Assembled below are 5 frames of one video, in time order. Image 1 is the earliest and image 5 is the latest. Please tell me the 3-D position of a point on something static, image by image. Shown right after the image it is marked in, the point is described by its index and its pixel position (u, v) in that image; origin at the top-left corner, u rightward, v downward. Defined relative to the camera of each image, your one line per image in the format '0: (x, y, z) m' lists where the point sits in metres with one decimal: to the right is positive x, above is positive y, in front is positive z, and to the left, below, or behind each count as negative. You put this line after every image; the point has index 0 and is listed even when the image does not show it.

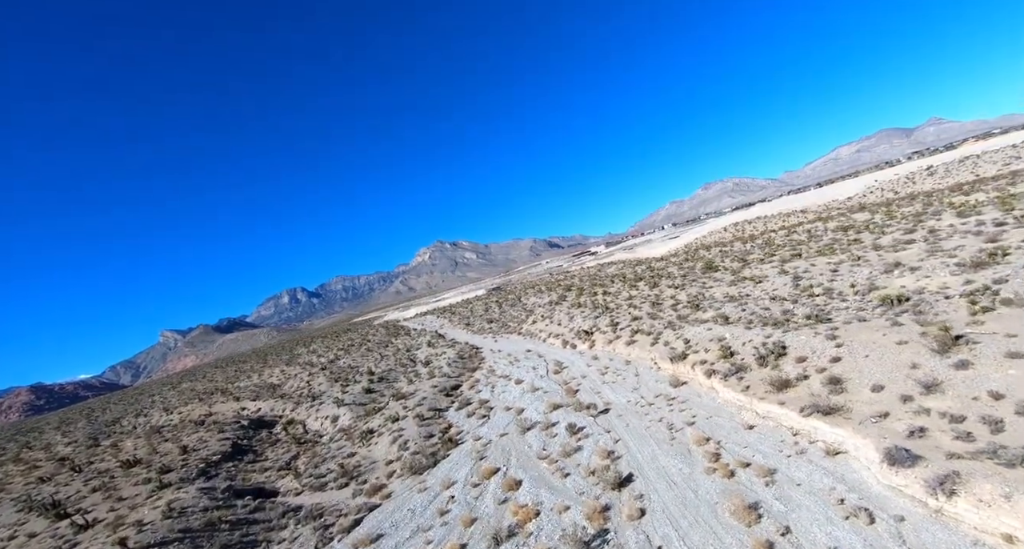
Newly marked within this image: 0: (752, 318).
0: (+8.8, -1.6, +17.4) m
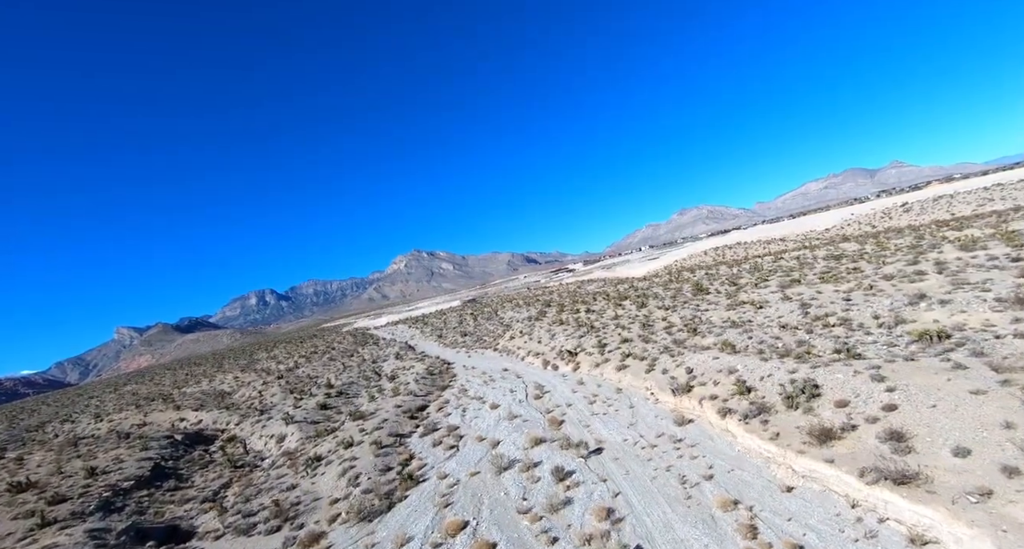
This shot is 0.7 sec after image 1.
0: (+8.2, -2.4, +15.4) m
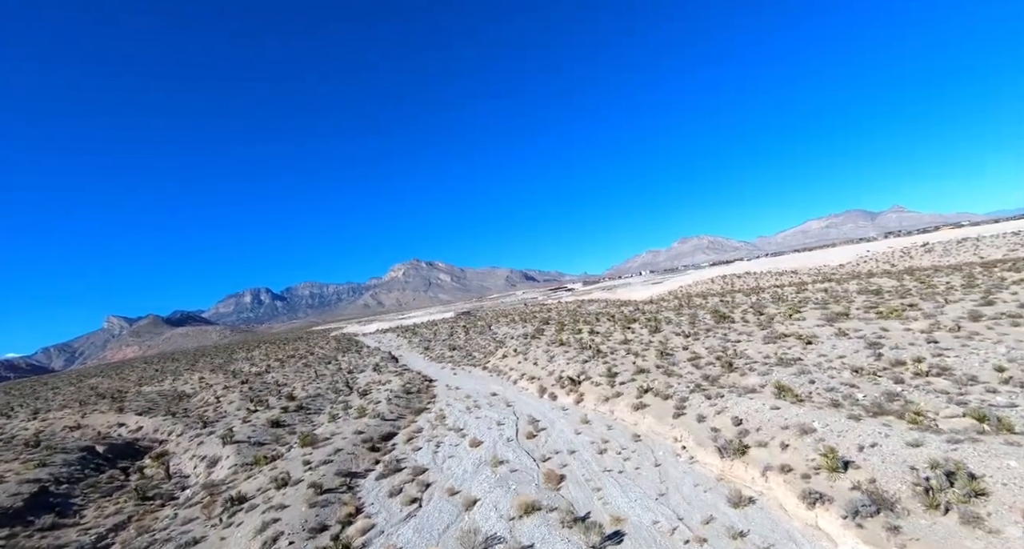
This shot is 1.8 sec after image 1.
0: (+7.9, -3.0, +11.5) m
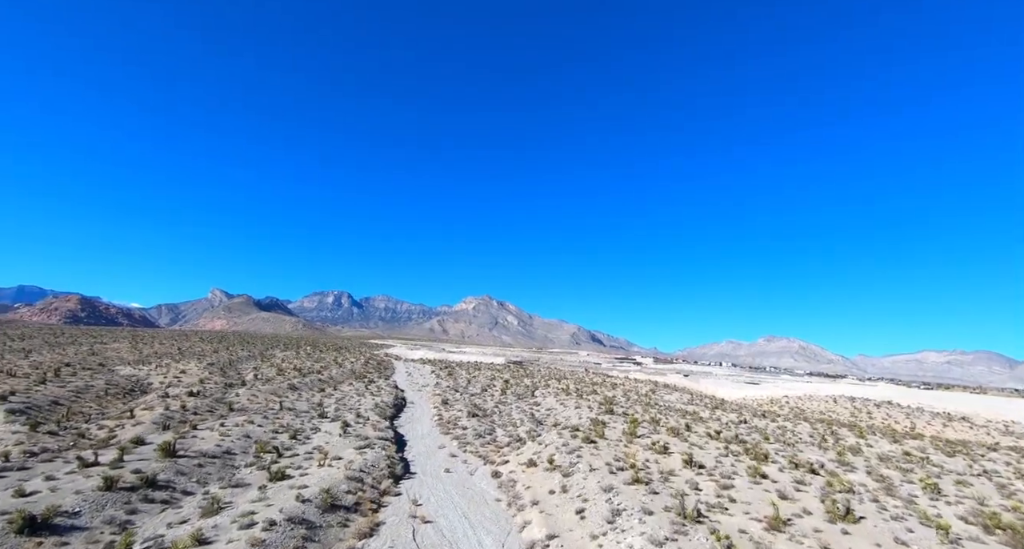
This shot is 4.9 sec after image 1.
0: (+6.6, -4.4, -2.3) m
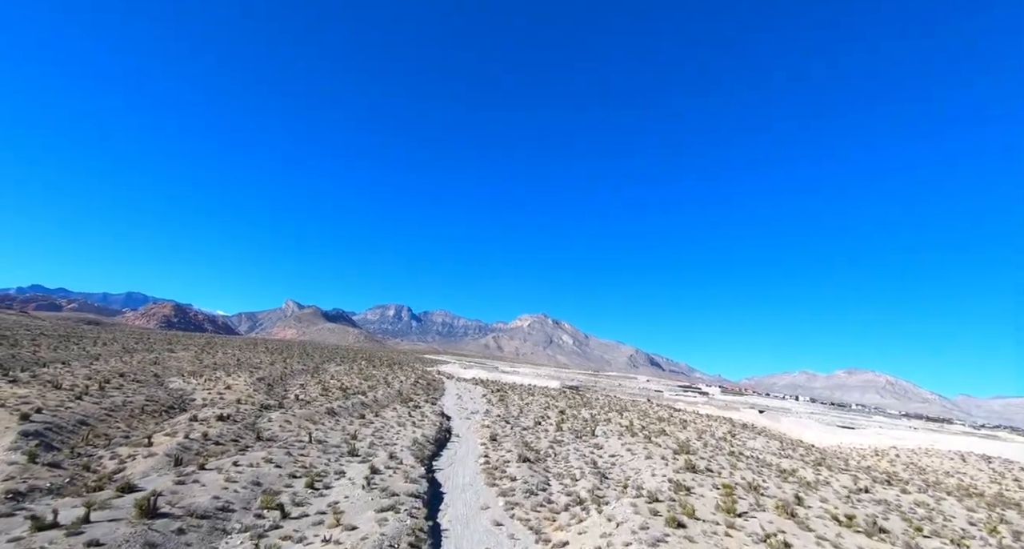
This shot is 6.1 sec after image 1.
0: (+6.0, -4.6, -7.6) m
